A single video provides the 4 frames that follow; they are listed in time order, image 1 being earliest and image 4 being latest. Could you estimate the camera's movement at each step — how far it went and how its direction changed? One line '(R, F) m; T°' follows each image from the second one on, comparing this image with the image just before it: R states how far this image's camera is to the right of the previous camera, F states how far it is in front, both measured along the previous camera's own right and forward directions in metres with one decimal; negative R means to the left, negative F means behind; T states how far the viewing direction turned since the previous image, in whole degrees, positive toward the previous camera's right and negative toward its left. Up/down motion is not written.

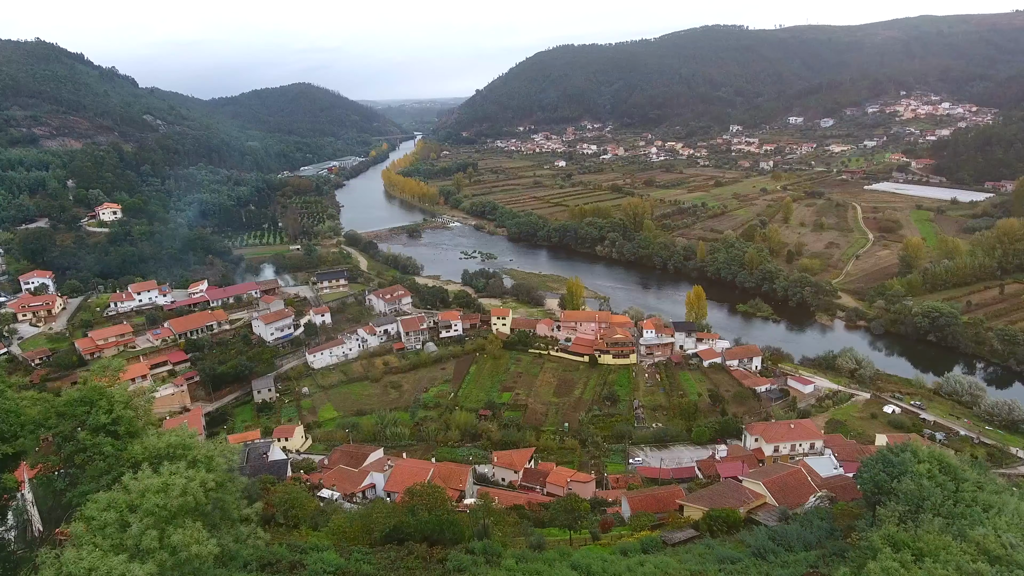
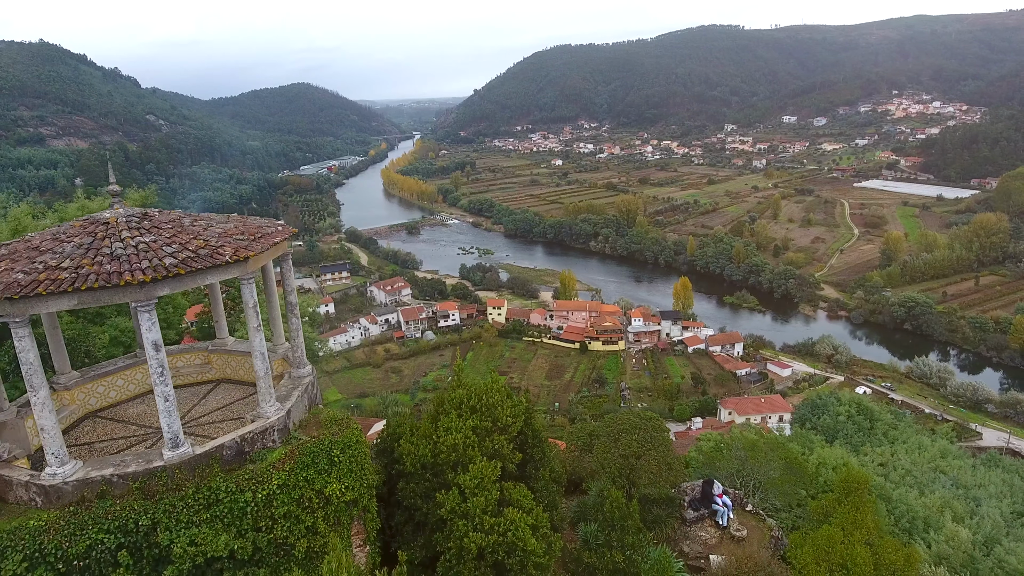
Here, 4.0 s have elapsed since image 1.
(+0.3, -1.6) m; 0°
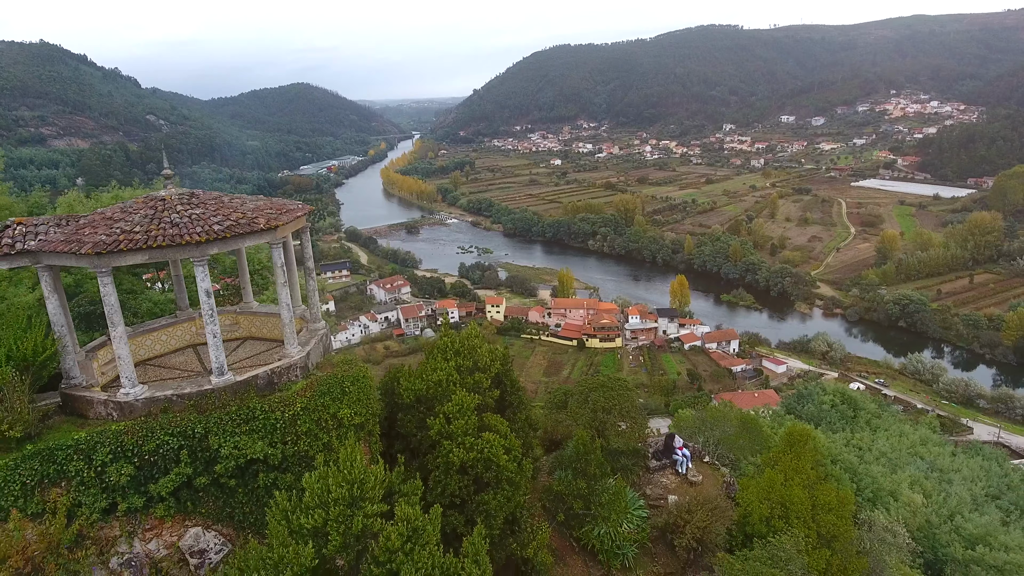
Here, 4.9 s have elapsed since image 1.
(+0.1, -0.4) m; 0°
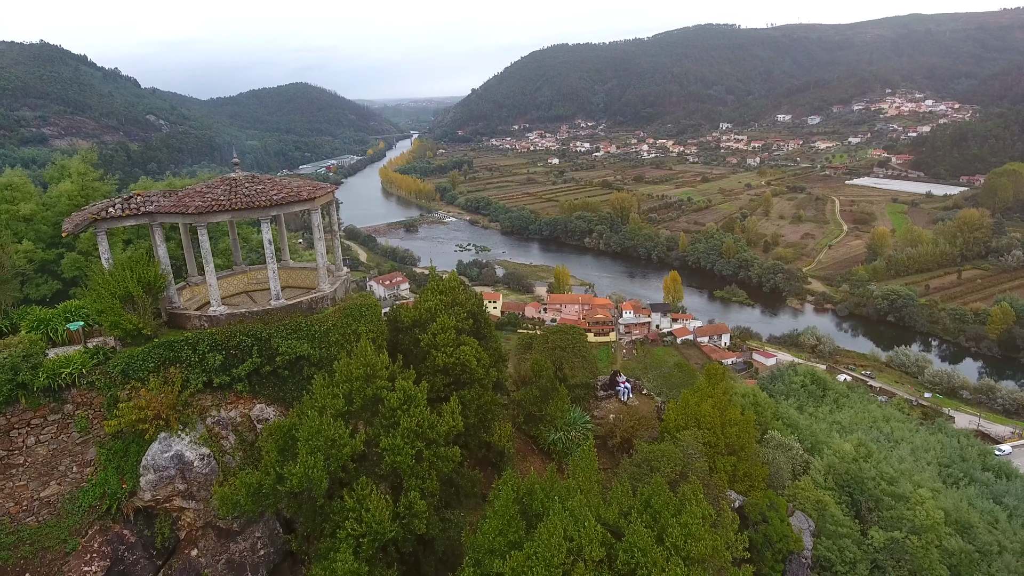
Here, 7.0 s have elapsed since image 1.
(+0.1, -0.8) m; 0°
